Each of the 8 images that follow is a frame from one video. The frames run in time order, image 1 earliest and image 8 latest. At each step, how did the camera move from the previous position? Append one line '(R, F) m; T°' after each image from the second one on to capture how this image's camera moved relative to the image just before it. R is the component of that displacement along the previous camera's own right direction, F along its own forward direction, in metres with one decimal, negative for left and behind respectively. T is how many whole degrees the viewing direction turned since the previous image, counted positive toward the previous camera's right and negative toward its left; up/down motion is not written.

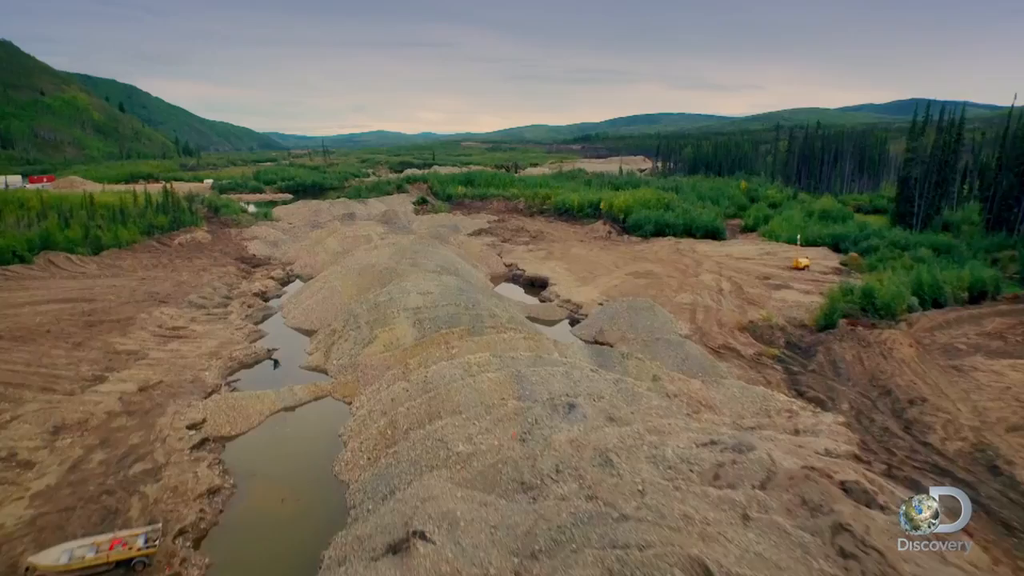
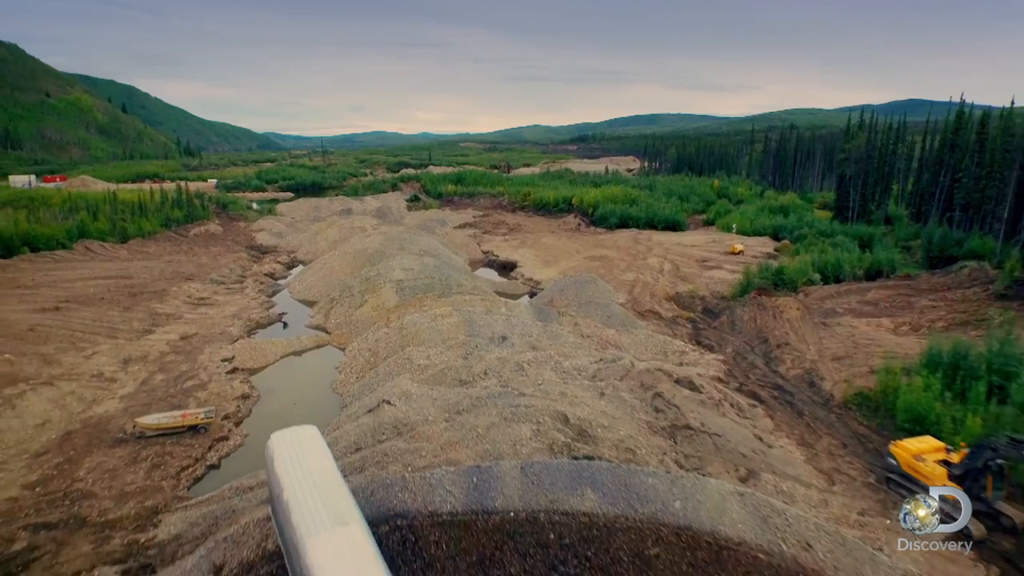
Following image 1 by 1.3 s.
(+1.4, -5.1) m; 0°
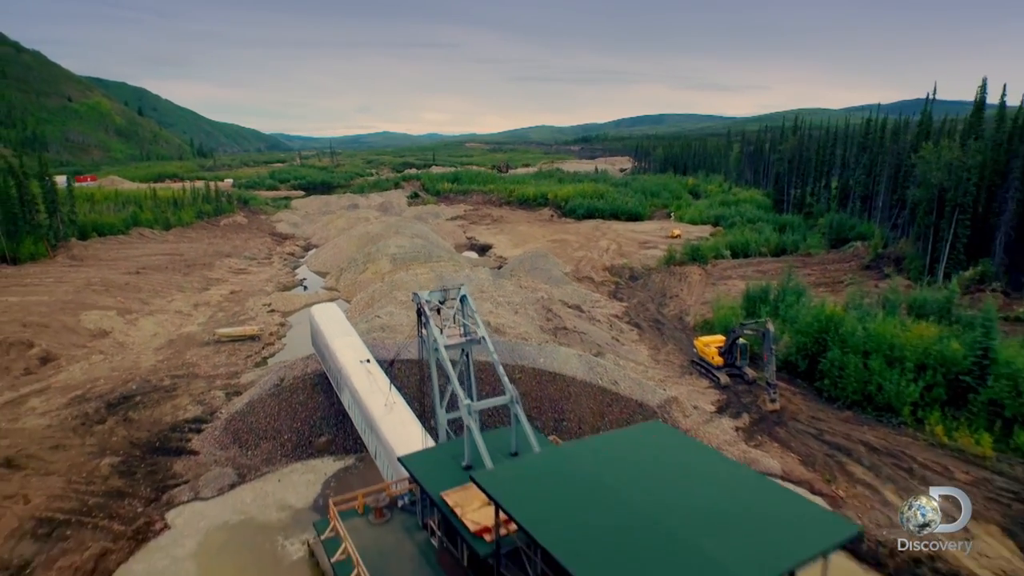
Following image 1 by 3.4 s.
(+2.0, -7.9) m; -1°
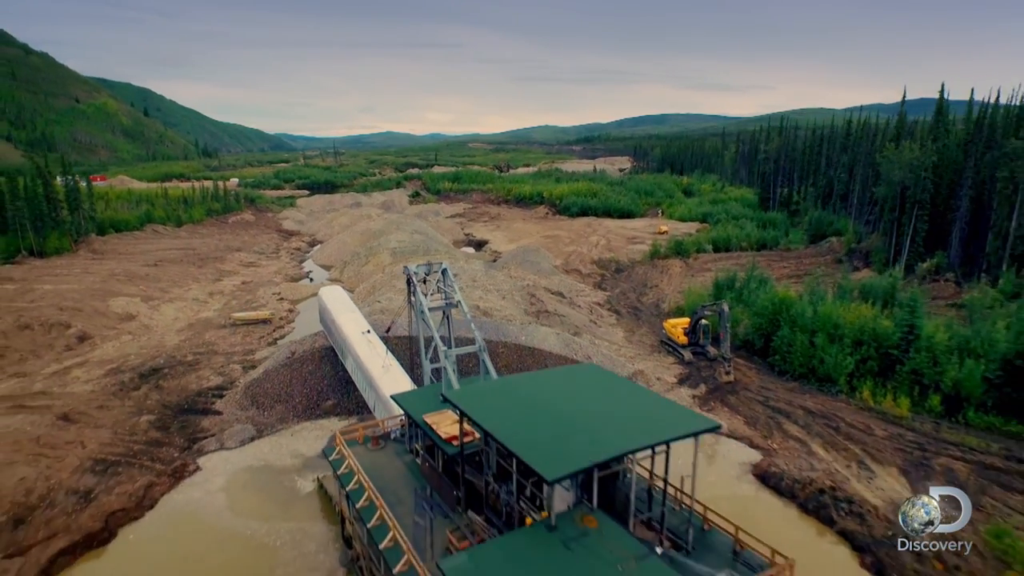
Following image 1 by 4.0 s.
(+0.6, -2.3) m; 0°
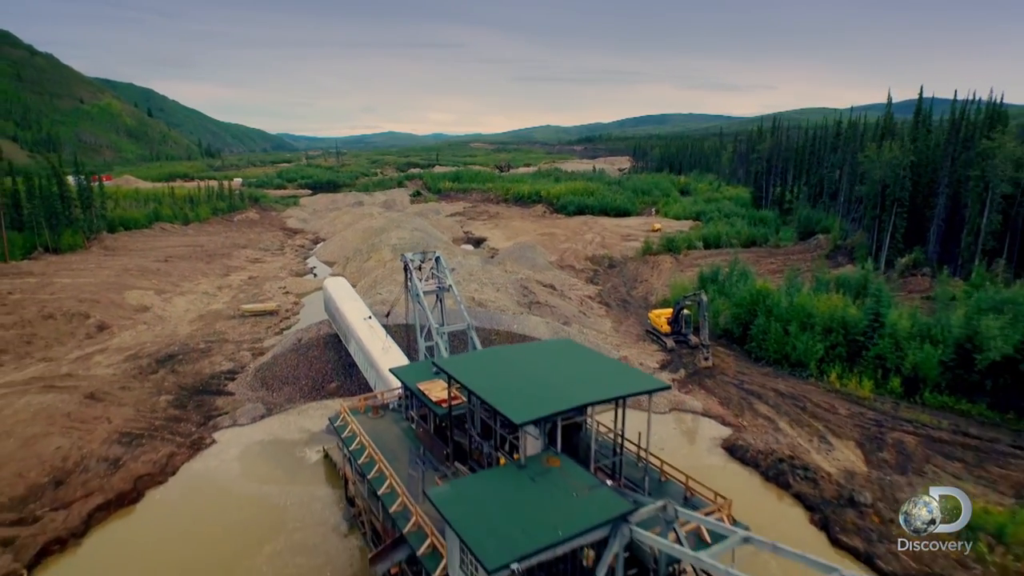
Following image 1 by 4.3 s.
(+0.3, -1.4) m; 0°
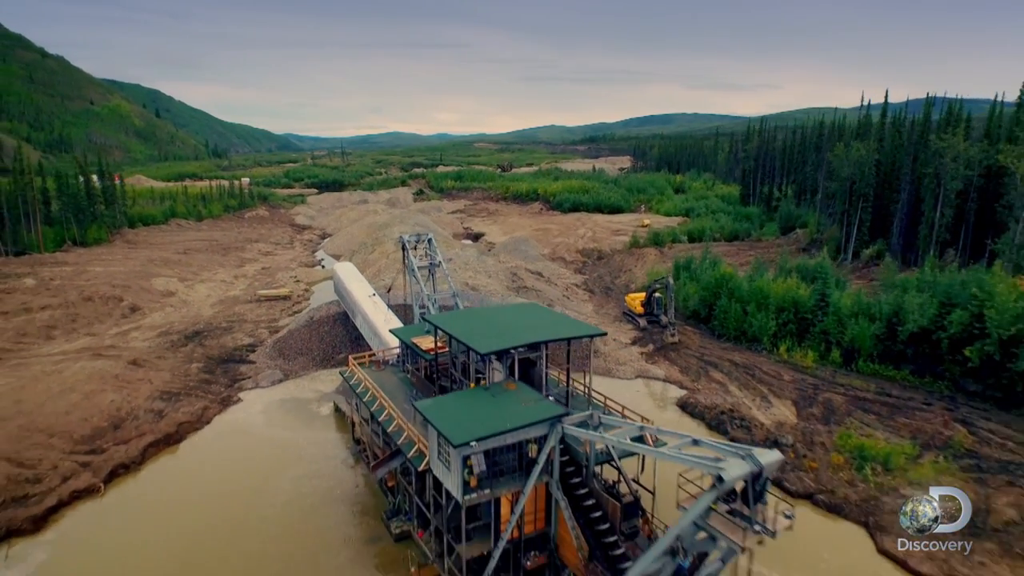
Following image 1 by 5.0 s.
(+0.6, -2.7) m; 0°
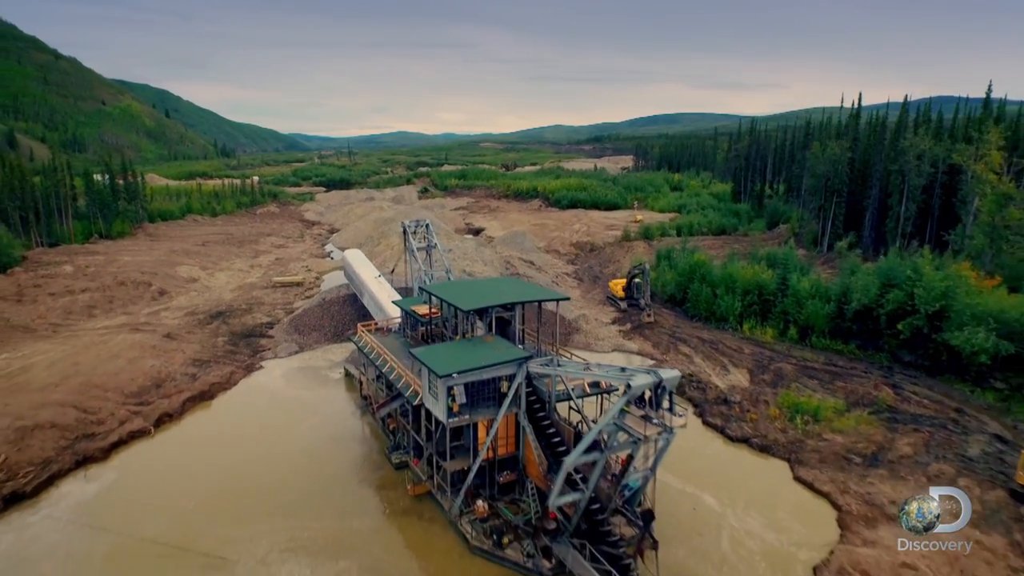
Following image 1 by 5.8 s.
(+0.6, -2.6) m; -1°
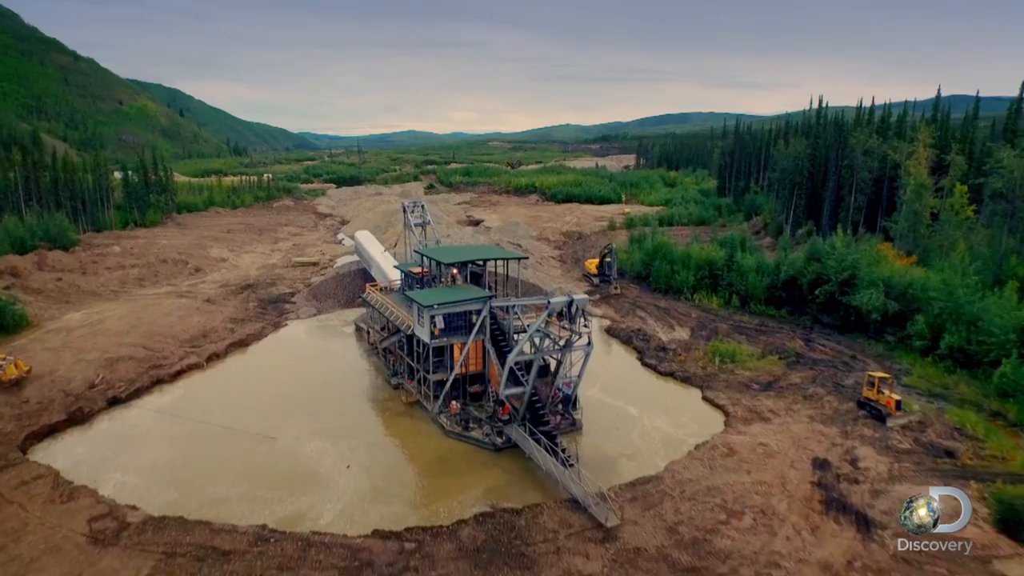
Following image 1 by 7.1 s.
(+1.0, -4.3) m; -1°
